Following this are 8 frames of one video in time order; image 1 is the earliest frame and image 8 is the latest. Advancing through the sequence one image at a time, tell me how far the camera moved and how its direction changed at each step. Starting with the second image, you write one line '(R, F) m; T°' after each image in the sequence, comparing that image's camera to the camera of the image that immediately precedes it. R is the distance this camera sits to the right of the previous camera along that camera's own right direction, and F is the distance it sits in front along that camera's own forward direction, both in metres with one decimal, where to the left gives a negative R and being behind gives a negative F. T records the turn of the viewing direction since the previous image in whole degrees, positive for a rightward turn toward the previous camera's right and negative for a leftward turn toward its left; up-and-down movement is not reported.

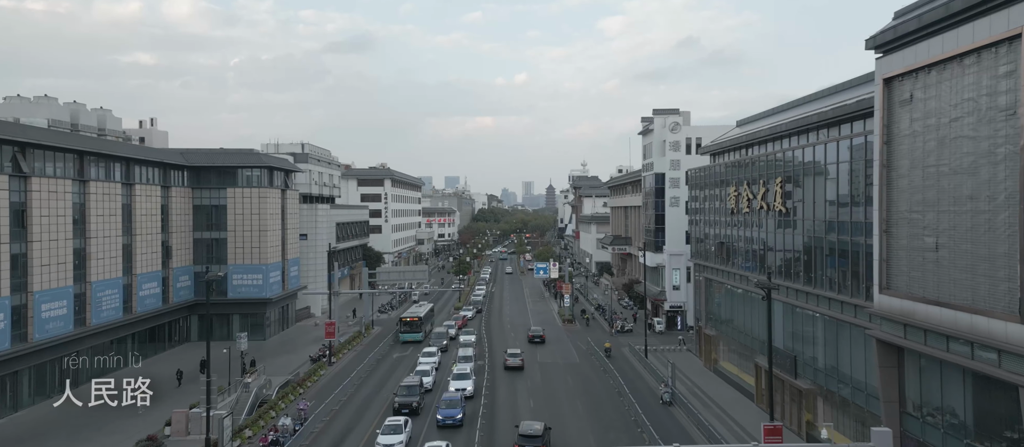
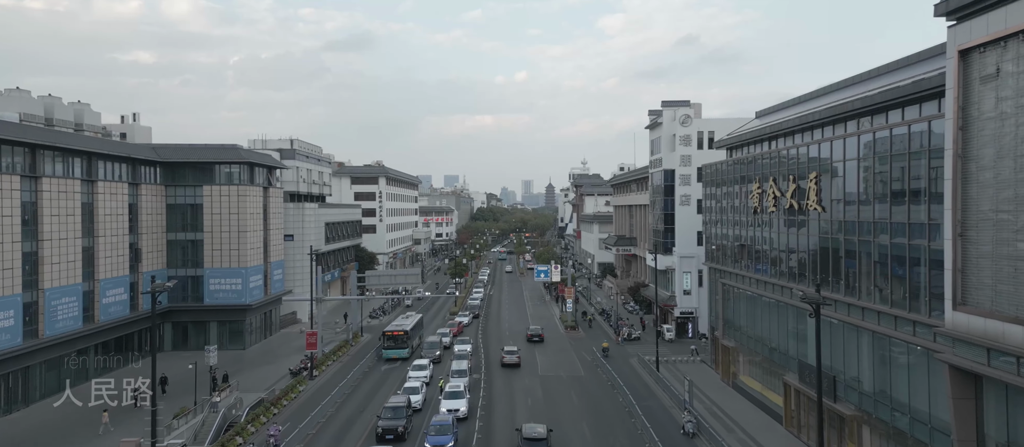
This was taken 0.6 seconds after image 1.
(+0.1, +4.0) m; 0°
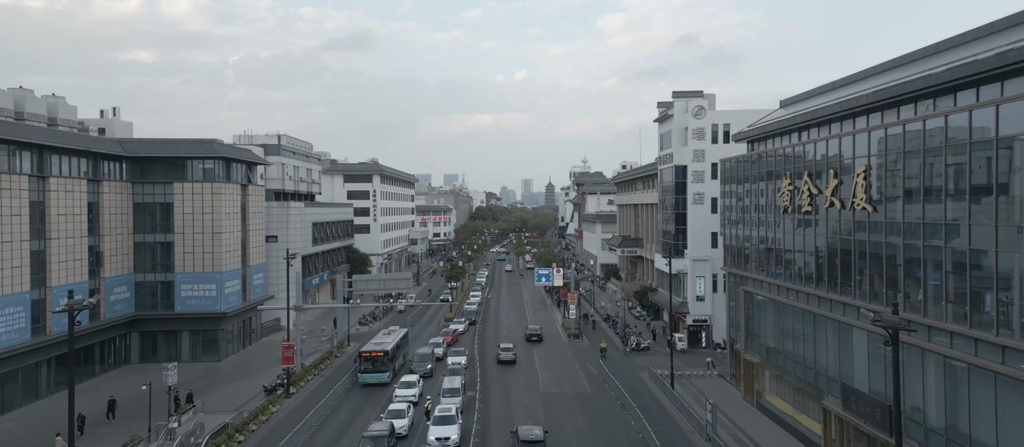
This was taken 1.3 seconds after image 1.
(+0.1, +4.2) m; 0°
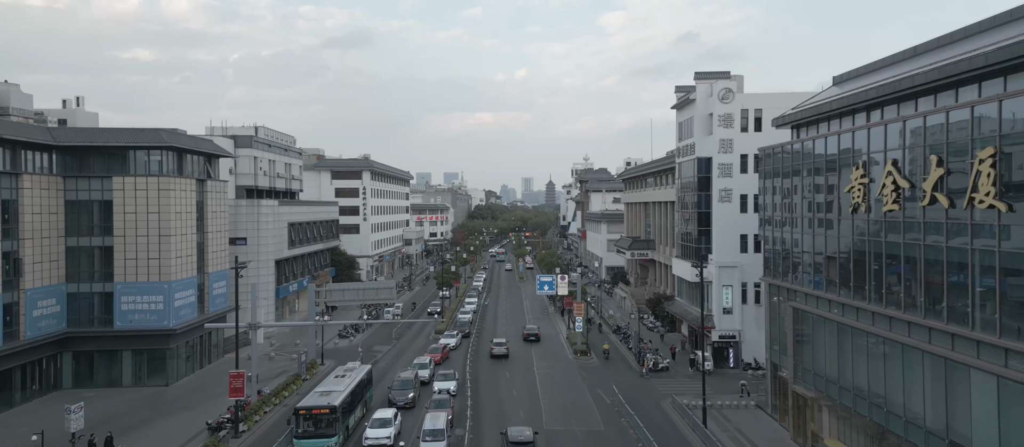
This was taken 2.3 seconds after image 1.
(+0.1, +6.8) m; 0°
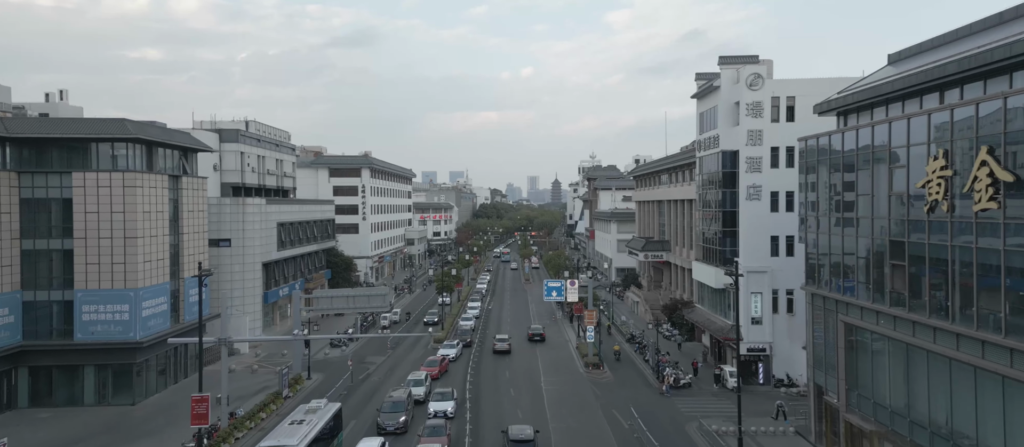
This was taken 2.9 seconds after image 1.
(0.0, +4.2) m; 0°
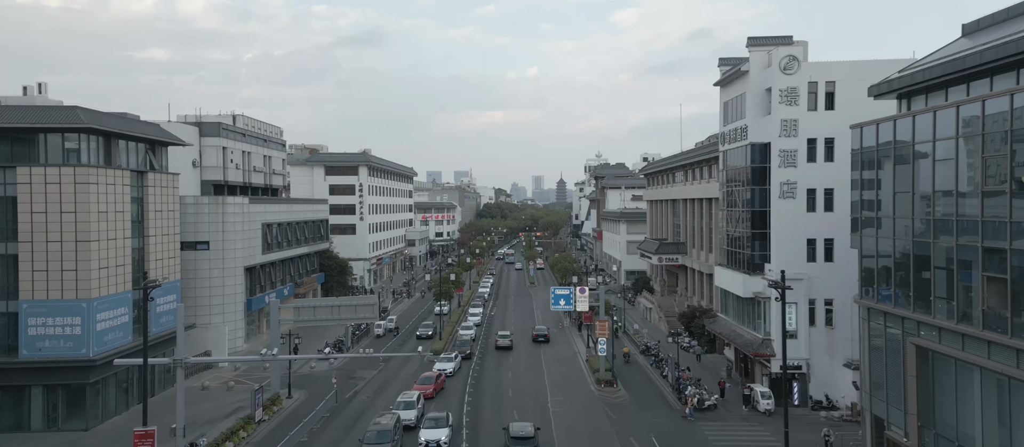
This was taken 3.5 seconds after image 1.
(+0.1, +4.3) m; 0°
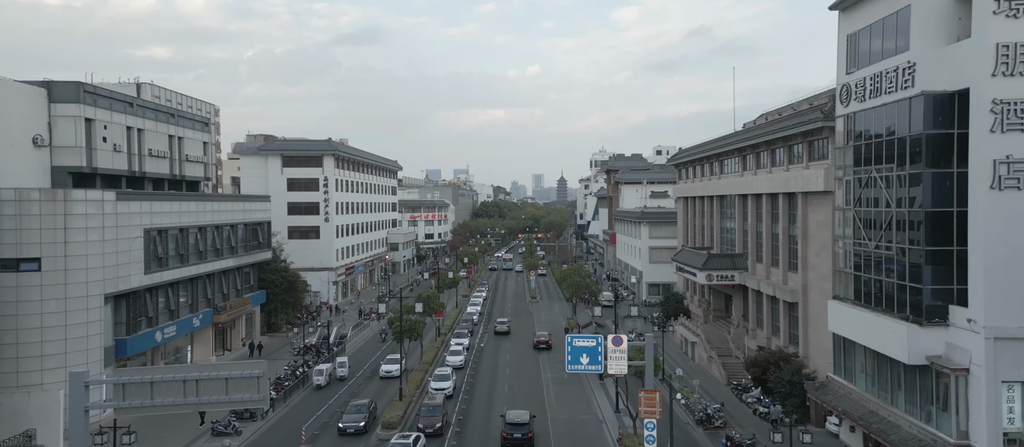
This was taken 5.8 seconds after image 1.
(+0.3, +15.9) m; 0°
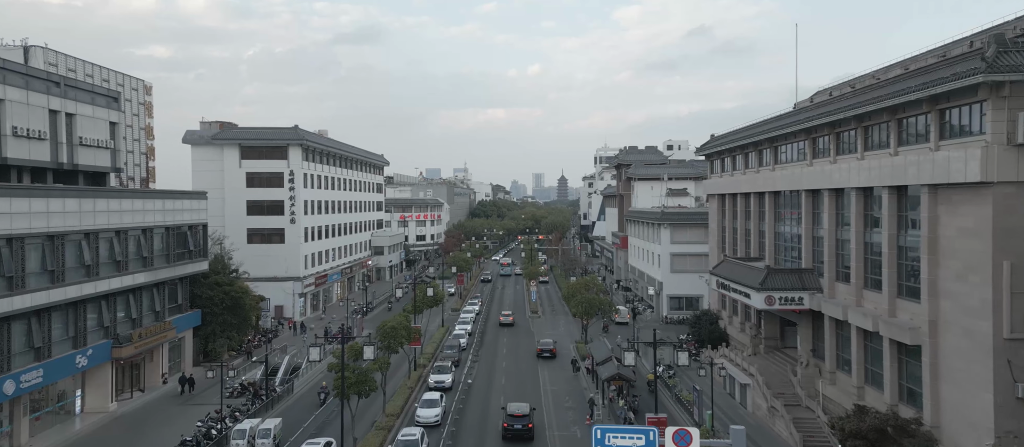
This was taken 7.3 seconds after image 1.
(+0.2, +10.8) m; 0°
